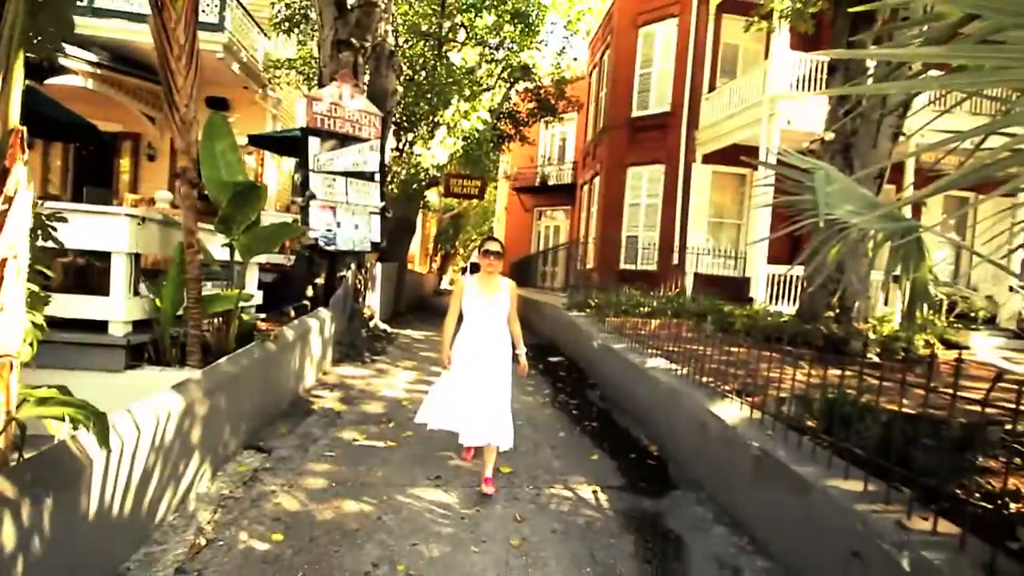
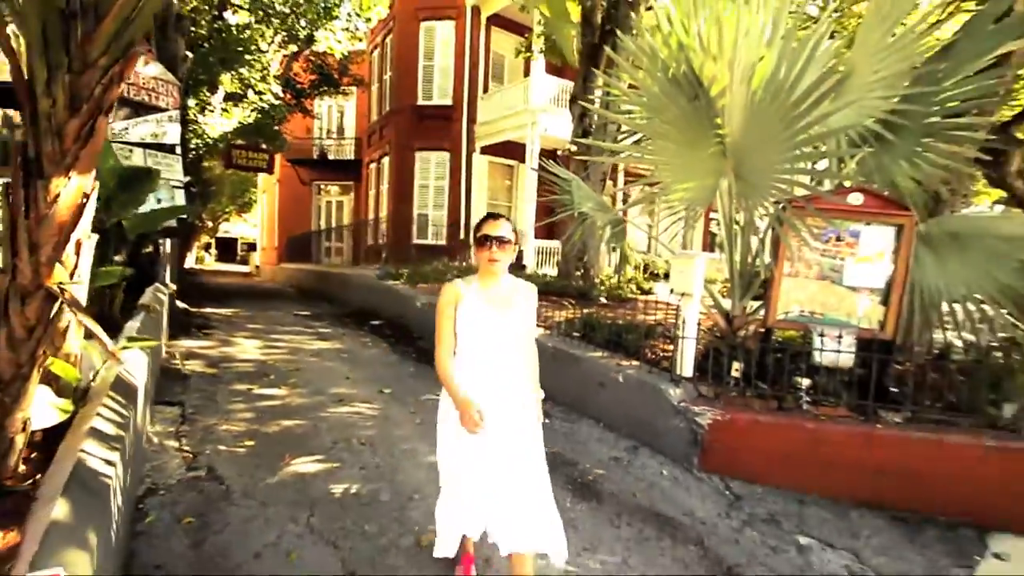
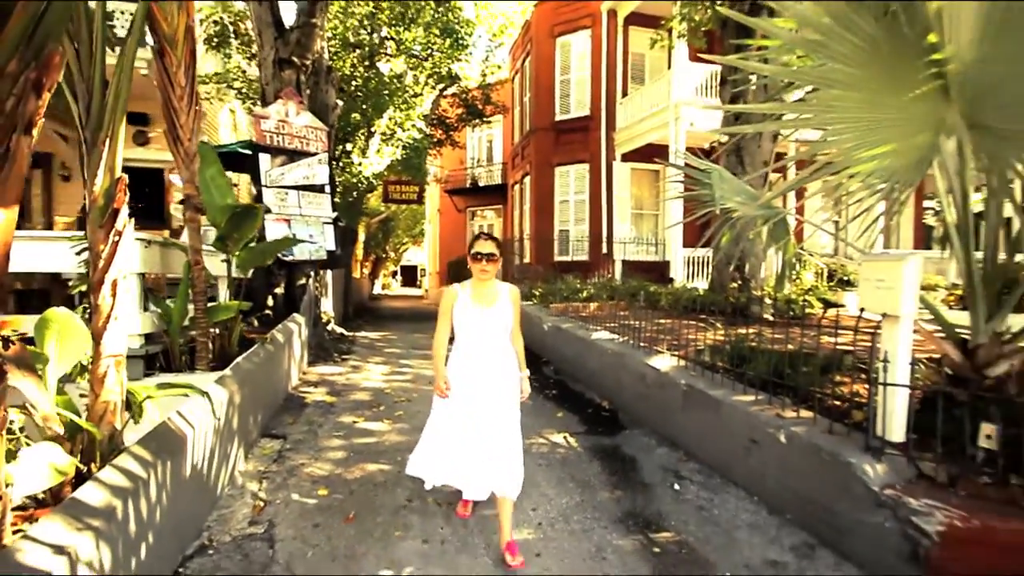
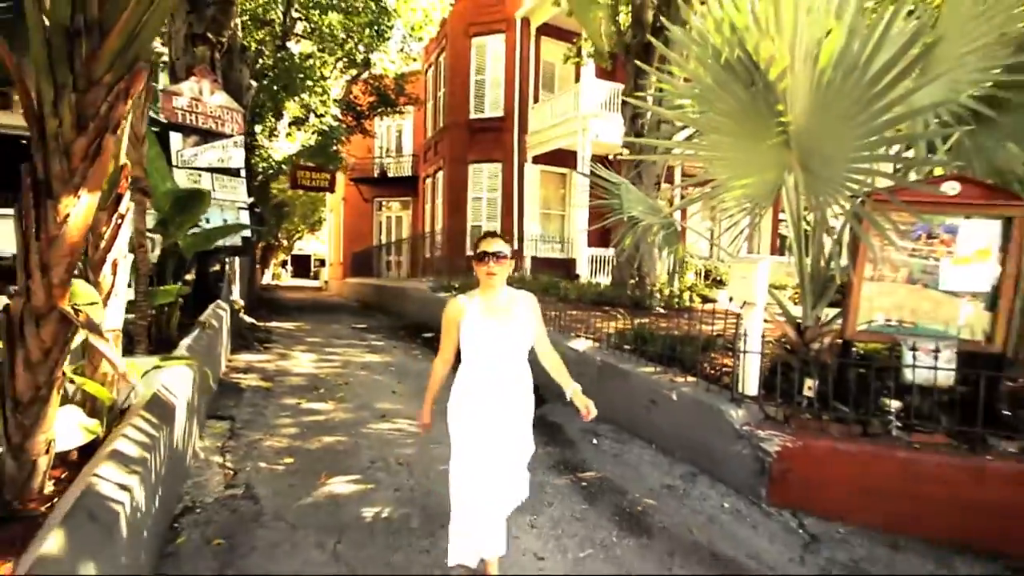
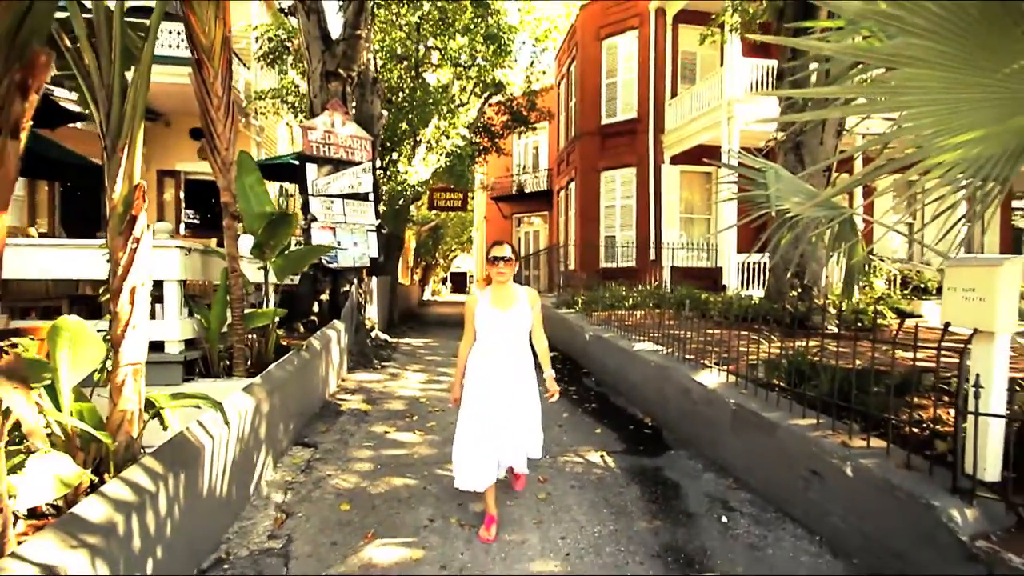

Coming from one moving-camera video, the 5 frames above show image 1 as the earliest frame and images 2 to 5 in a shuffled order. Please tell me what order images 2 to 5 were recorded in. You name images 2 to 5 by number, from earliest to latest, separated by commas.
5, 3, 4, 2
